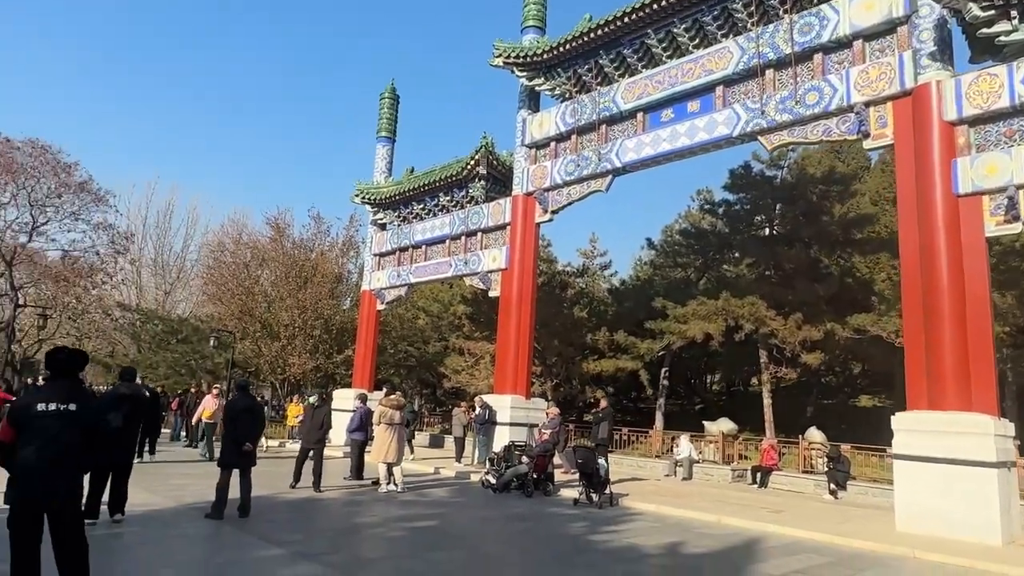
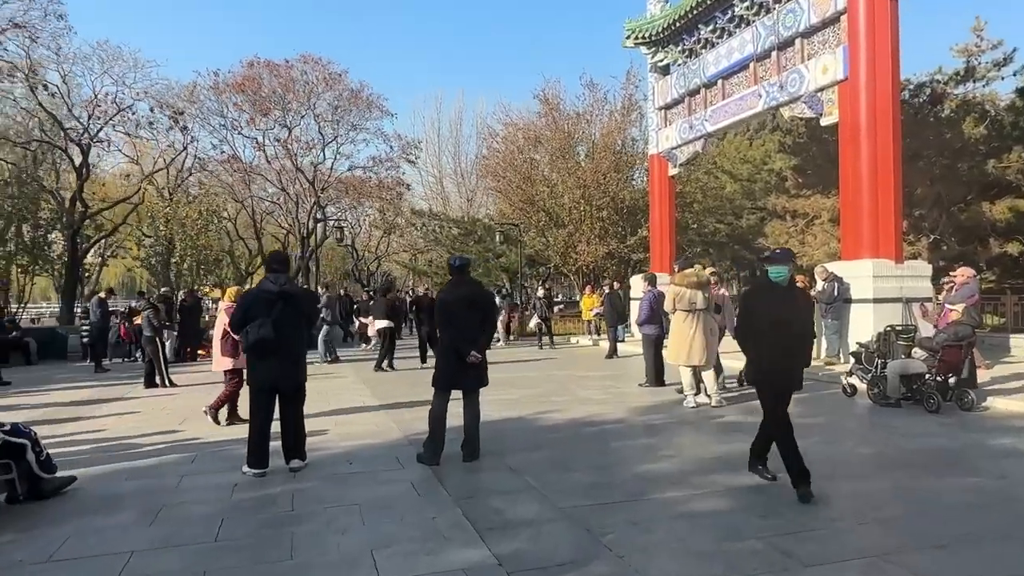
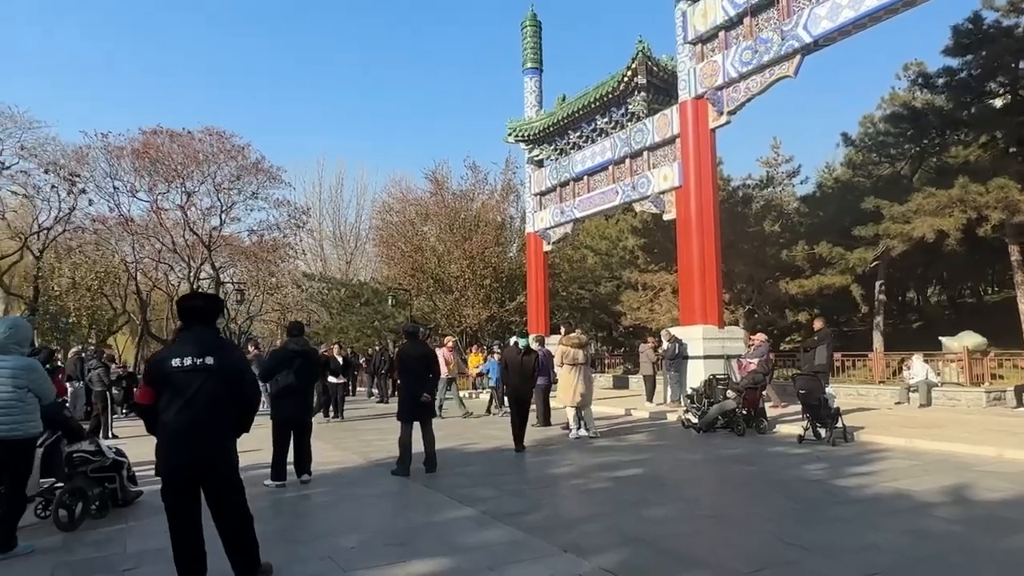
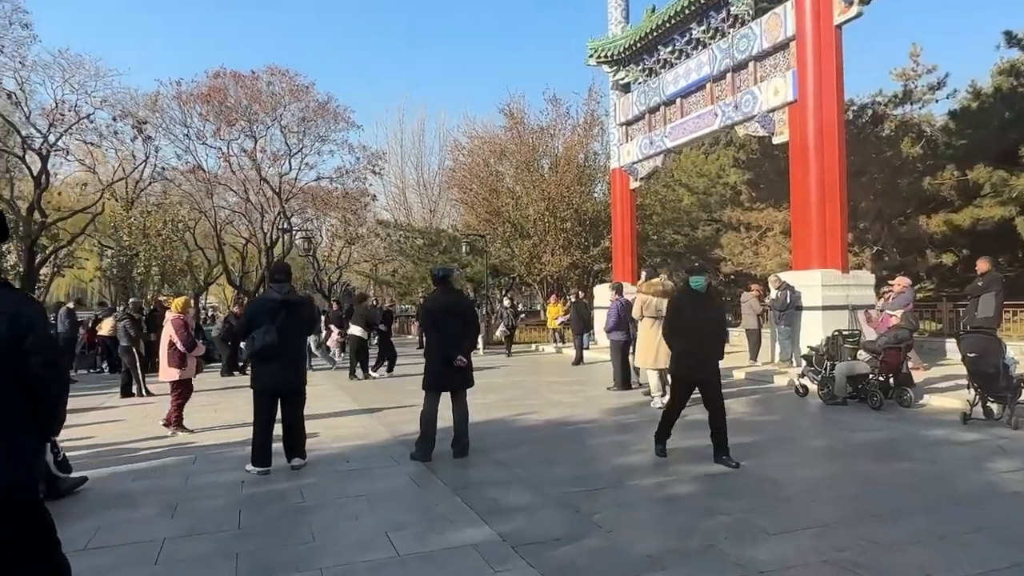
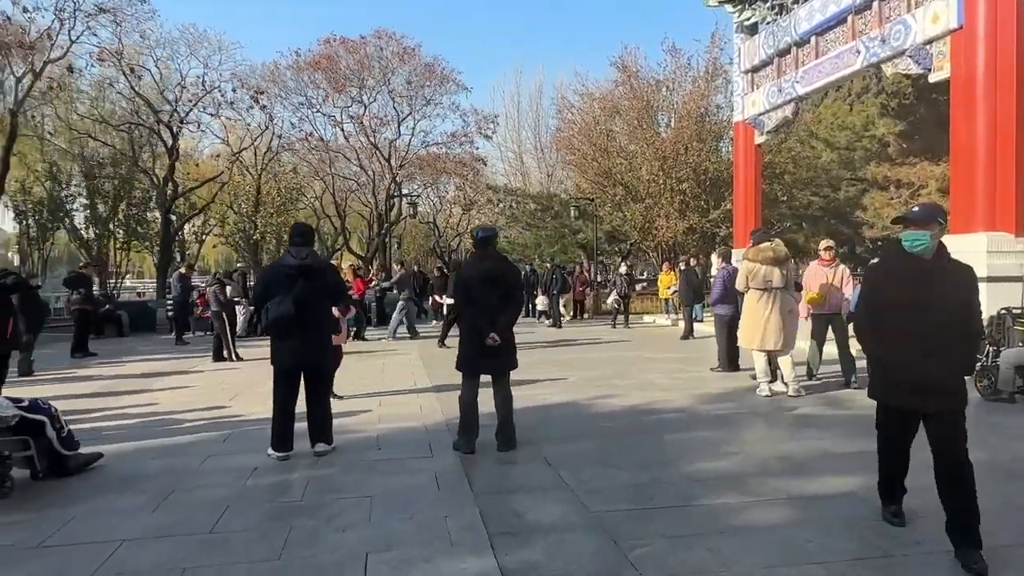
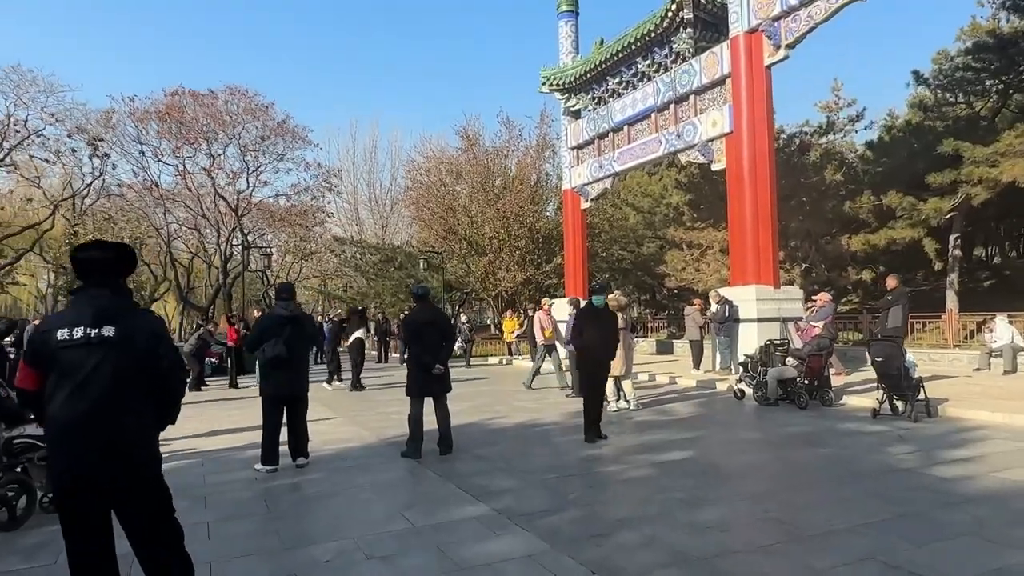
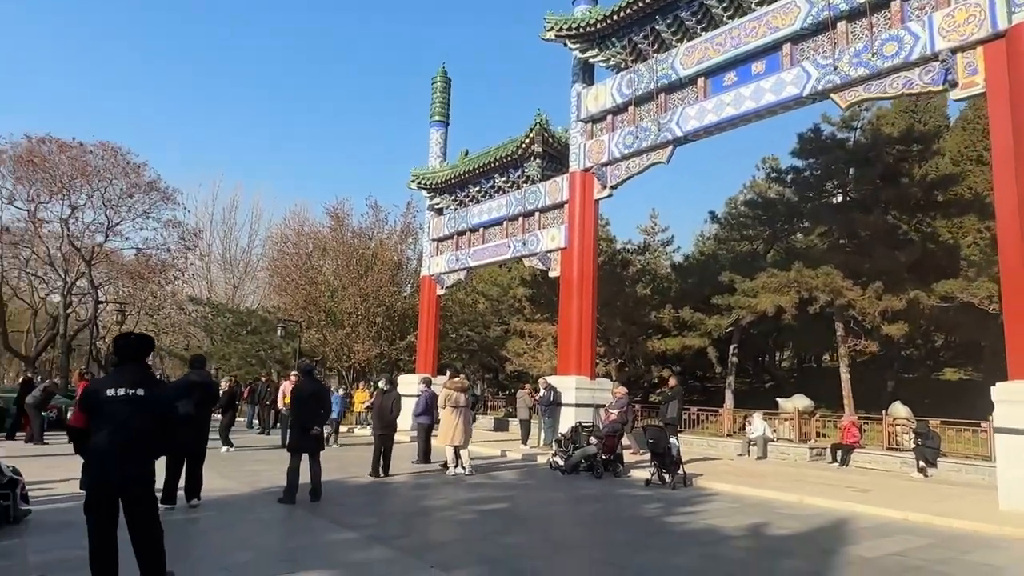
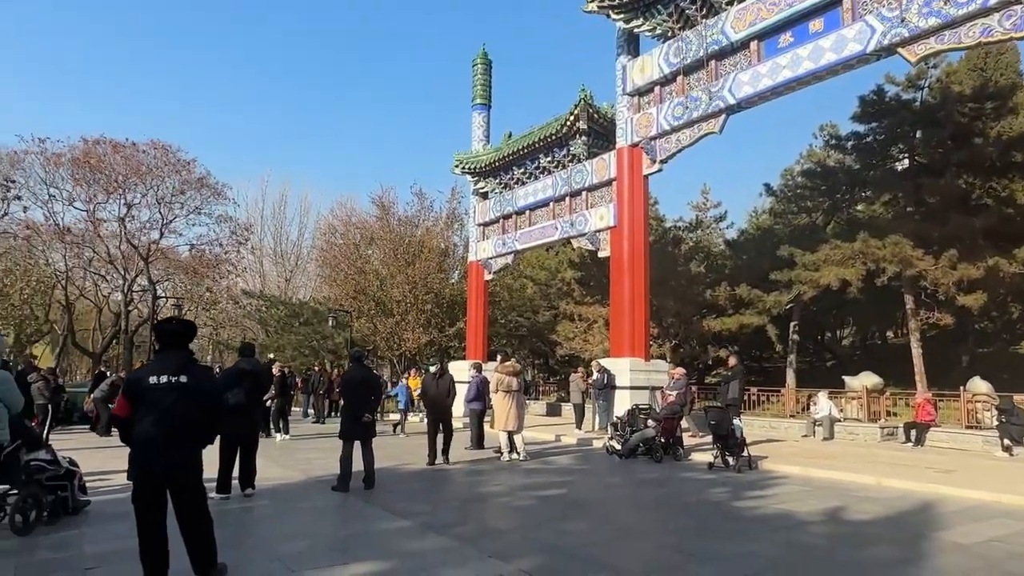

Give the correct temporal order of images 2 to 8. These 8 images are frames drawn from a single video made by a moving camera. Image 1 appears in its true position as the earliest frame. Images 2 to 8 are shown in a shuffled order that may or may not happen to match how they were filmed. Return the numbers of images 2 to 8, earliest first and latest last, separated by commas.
7, 8, 3, 6, 4, 2, 5
